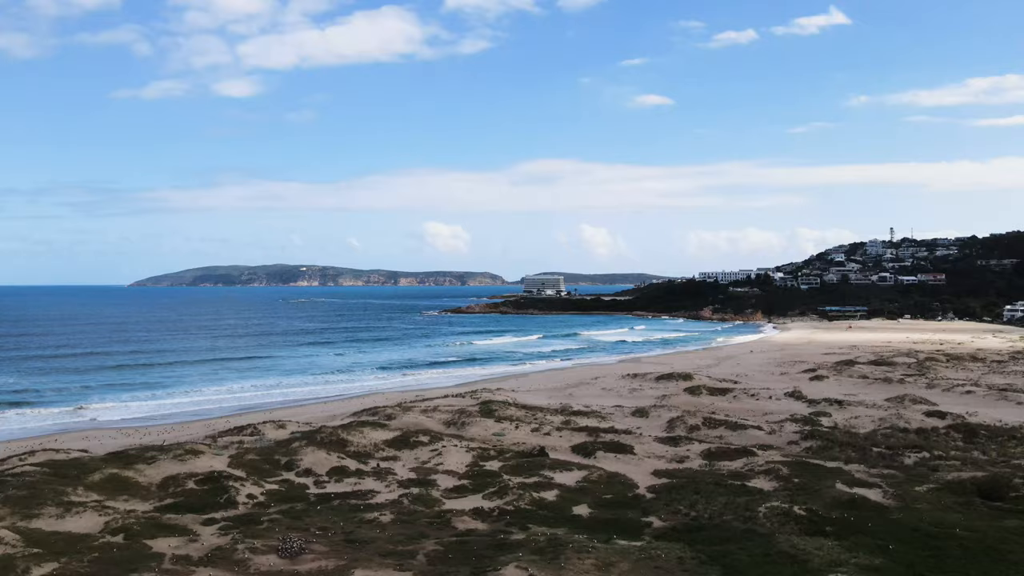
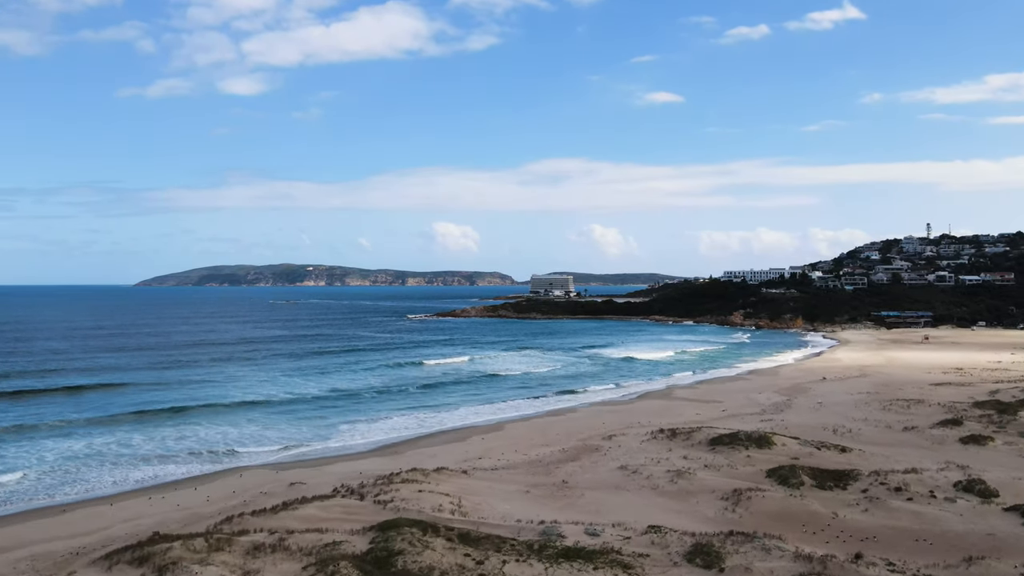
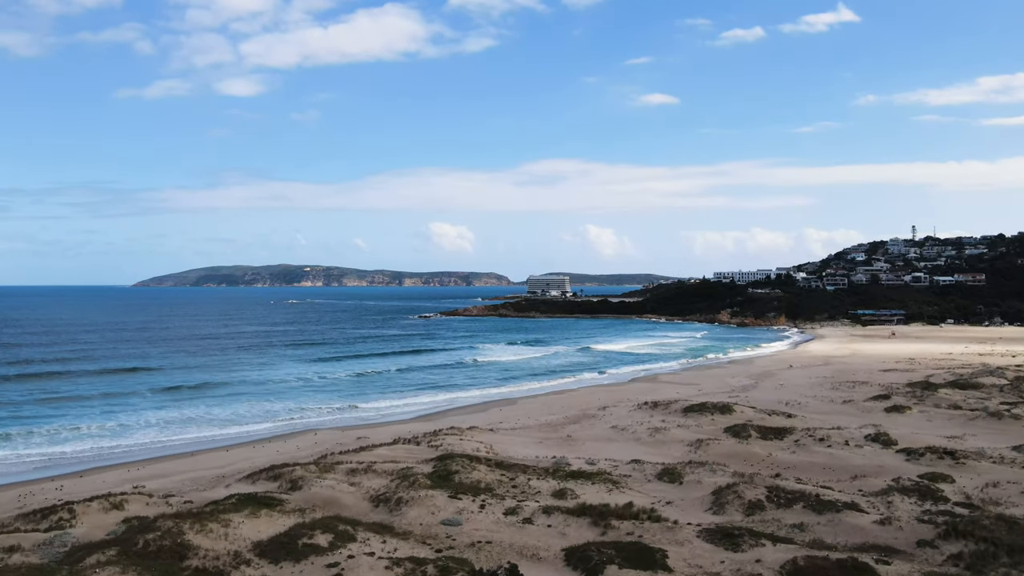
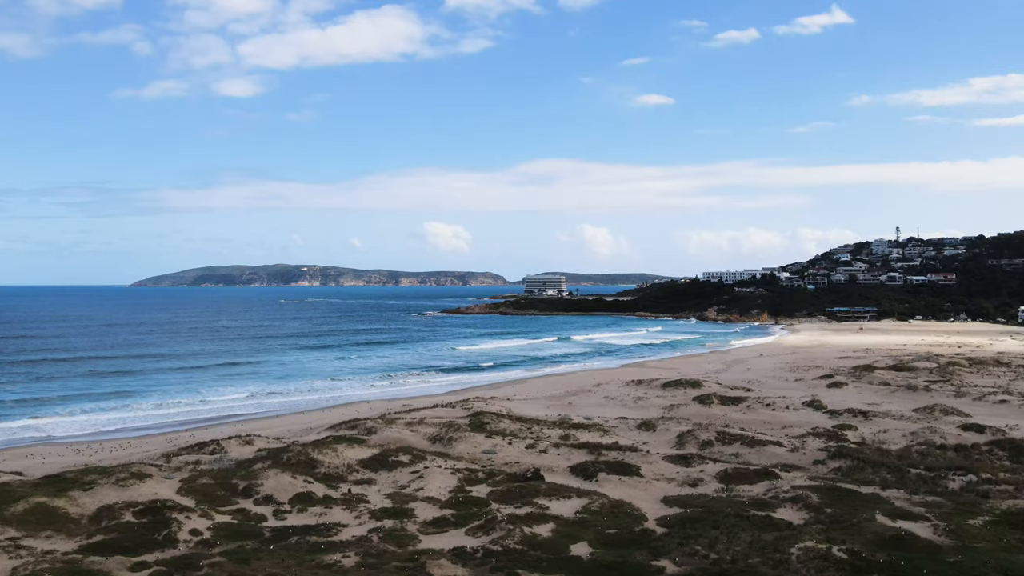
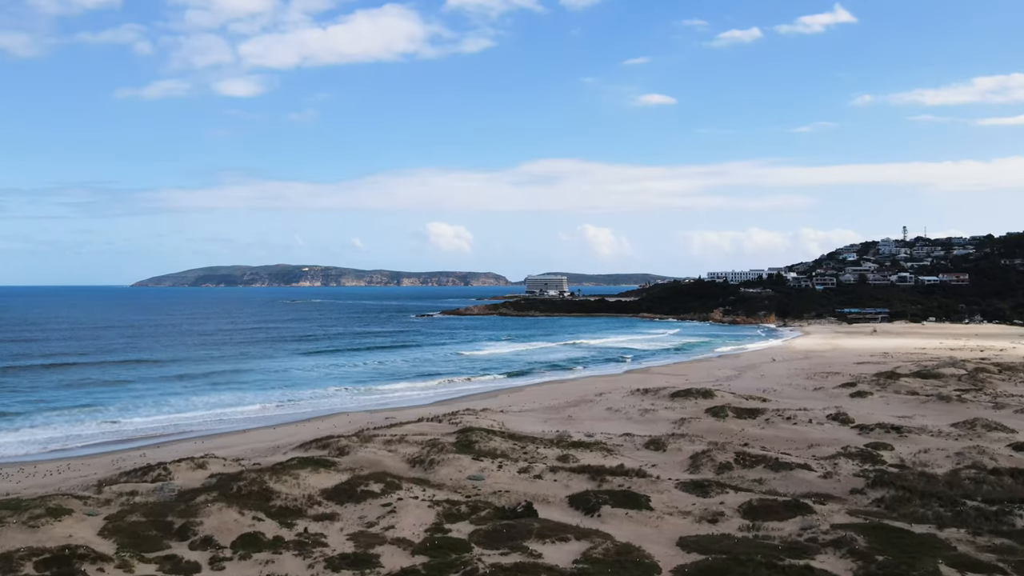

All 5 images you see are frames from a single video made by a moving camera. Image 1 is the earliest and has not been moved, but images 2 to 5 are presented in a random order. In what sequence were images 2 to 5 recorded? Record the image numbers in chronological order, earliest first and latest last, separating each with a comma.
4, 5, 3, 2
